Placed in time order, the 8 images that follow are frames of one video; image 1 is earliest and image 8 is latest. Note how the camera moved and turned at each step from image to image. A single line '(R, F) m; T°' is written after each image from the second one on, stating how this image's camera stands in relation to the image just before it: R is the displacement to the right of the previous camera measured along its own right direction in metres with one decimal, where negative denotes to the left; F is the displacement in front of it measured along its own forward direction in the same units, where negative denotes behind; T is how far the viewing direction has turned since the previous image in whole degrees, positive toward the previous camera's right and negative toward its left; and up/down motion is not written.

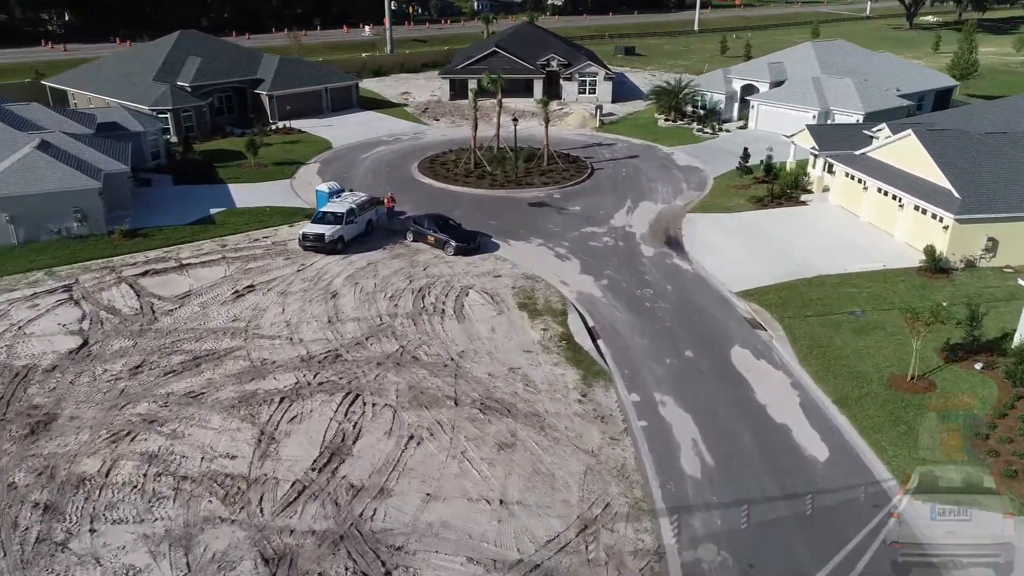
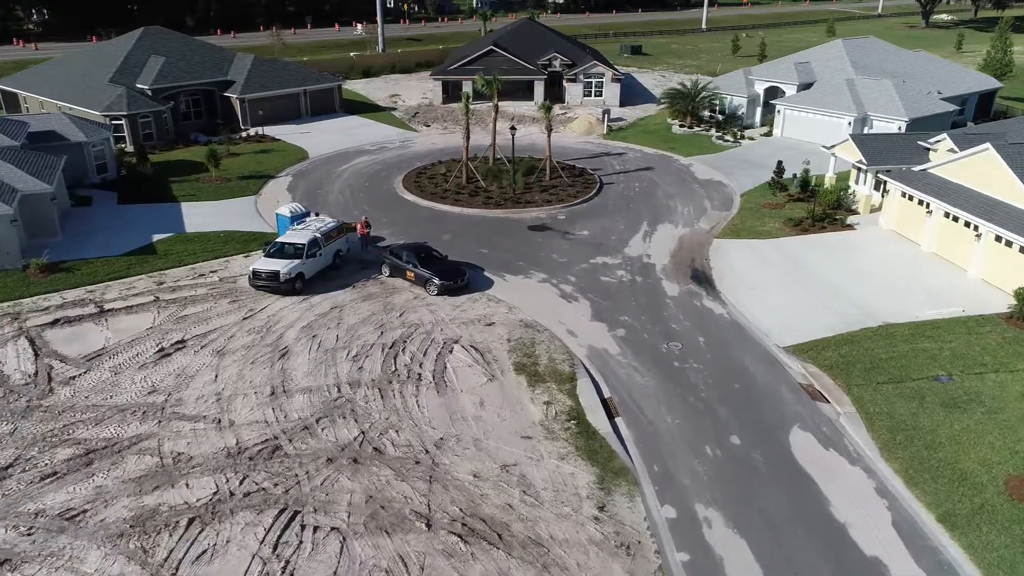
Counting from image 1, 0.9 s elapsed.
(+0.2, +5.4) m; 0°
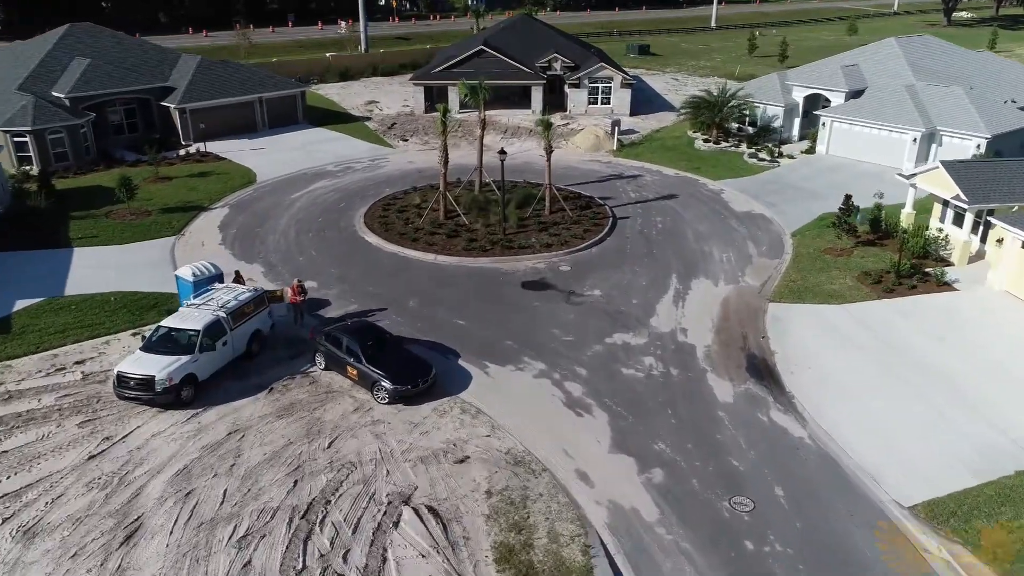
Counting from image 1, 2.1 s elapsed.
(+0.4, +7.9) m; 0°
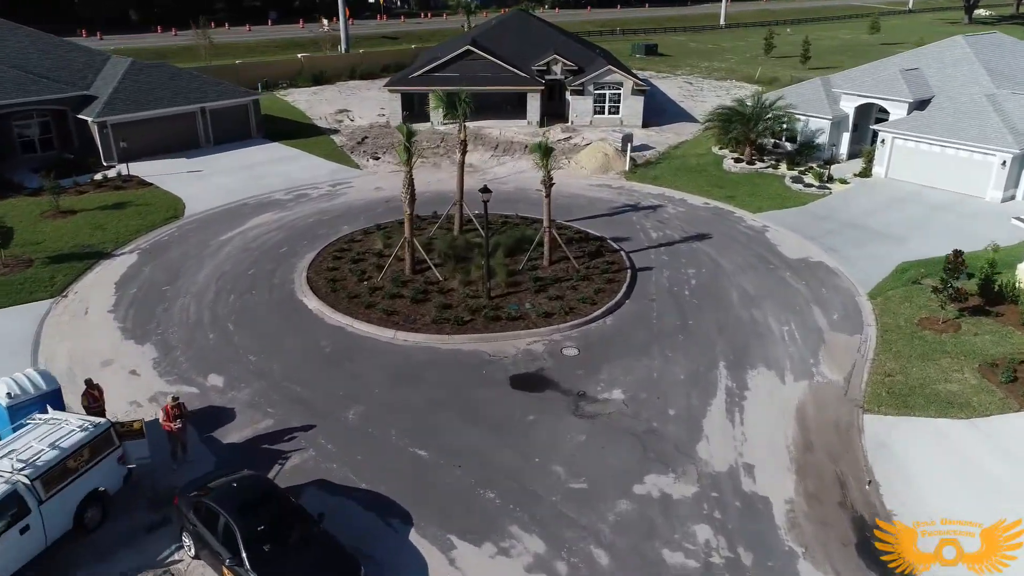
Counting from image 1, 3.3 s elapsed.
(+0.3, +7.2) m; 0°
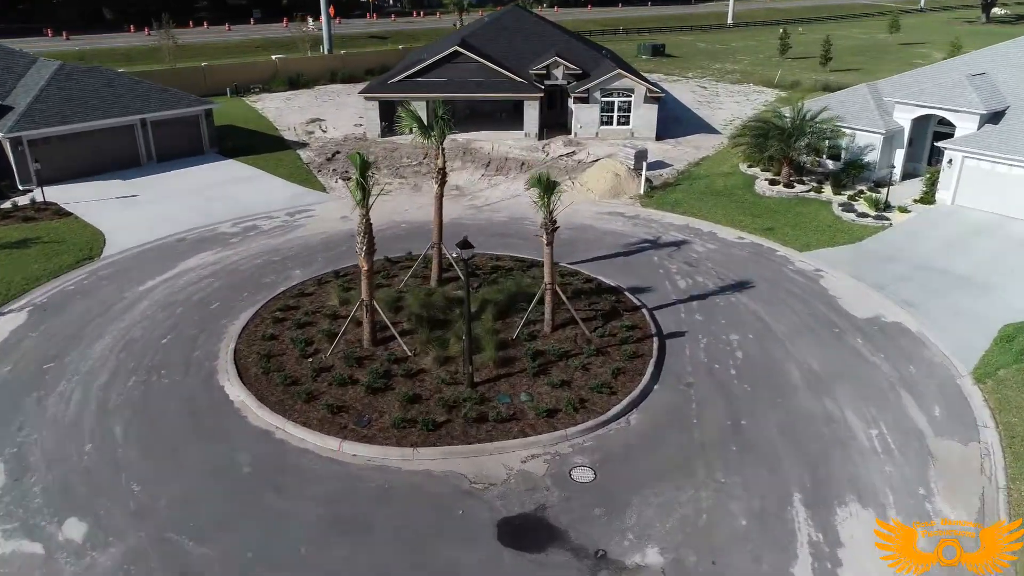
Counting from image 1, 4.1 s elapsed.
(+0.2, +5.5) m; 0°
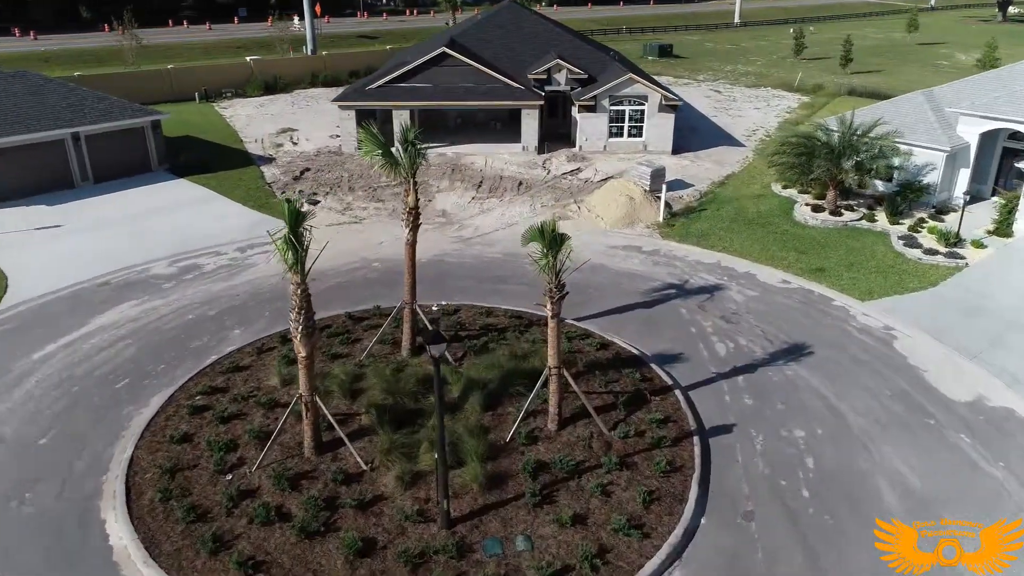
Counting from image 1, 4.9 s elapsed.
(+0.1, +4.6) m; 0°
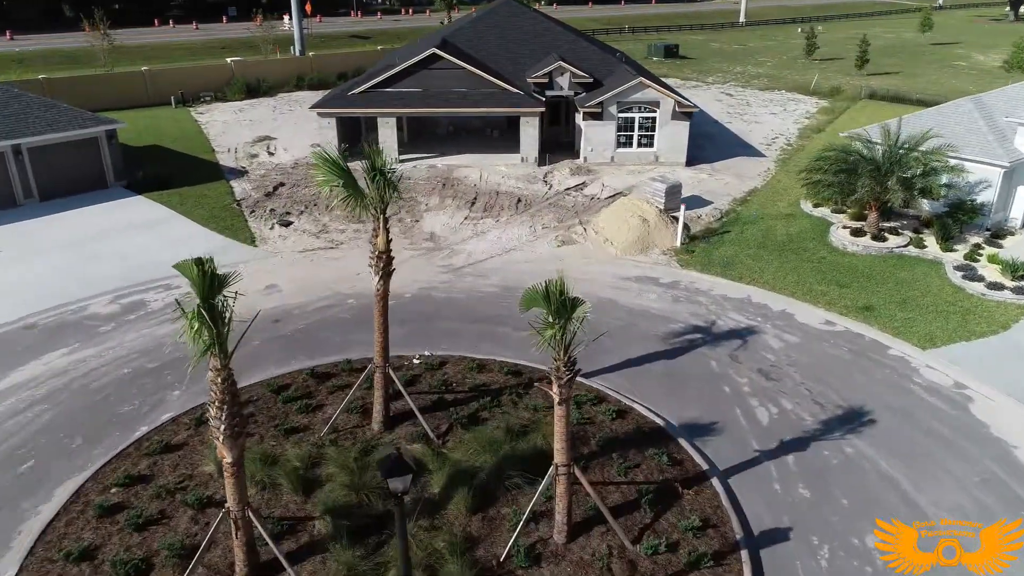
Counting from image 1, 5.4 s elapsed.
(+0.1, +3.1) m; 0°
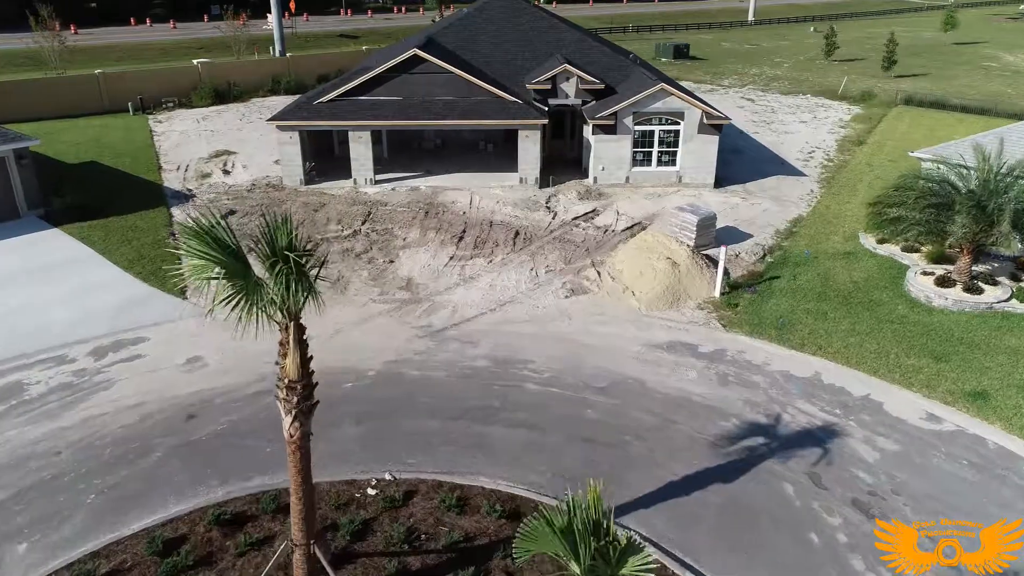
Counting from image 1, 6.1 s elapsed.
(+0.1, +4.6) m; 0°
